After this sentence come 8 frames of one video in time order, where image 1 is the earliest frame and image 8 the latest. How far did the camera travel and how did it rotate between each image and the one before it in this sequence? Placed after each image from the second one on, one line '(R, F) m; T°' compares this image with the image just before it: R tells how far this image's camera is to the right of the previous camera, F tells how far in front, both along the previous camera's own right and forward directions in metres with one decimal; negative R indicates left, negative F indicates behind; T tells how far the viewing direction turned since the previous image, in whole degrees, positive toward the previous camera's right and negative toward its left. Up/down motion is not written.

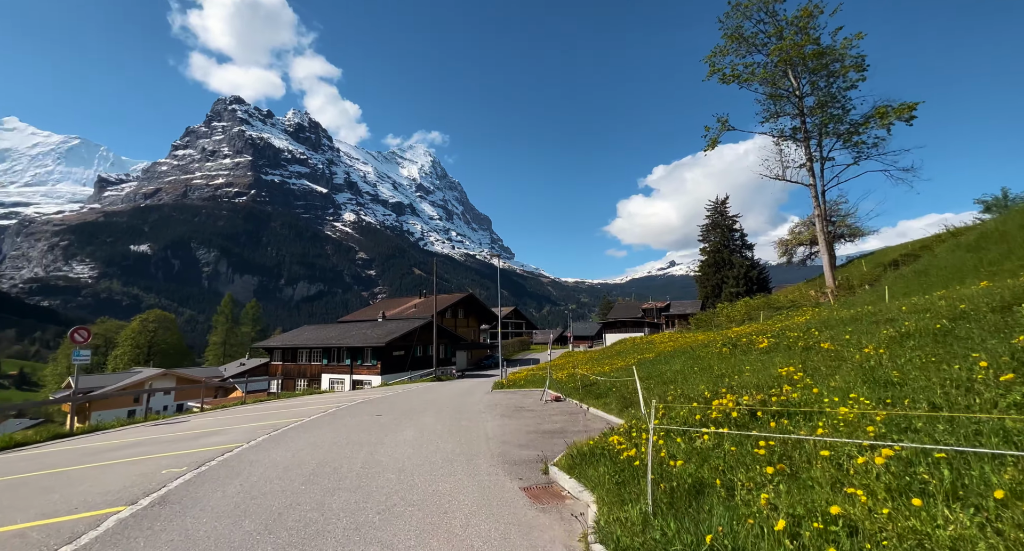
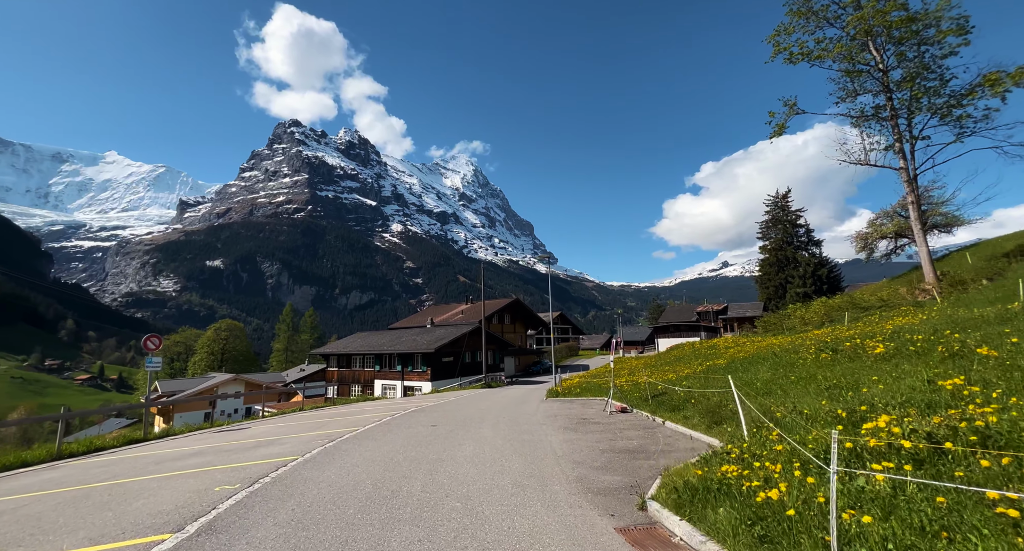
(-0.4, +0.8) m; -6°
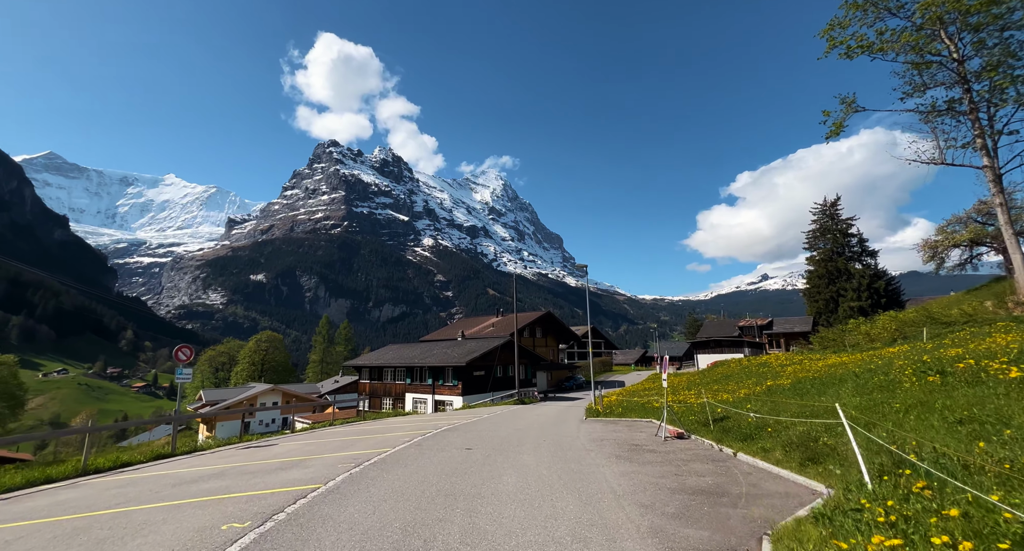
(-0.3, +1.0) m; -4°
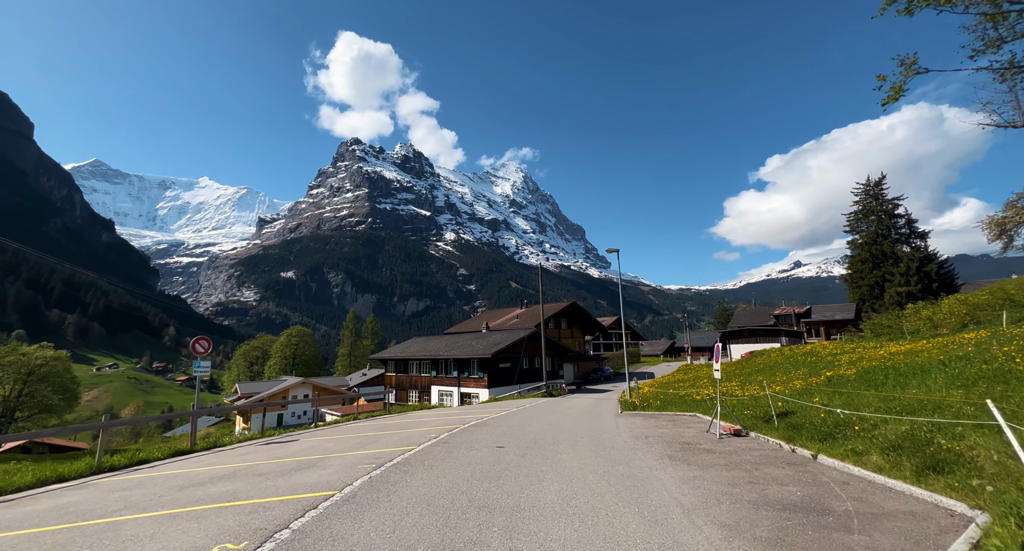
(-0.2, +1.1) m; -3°
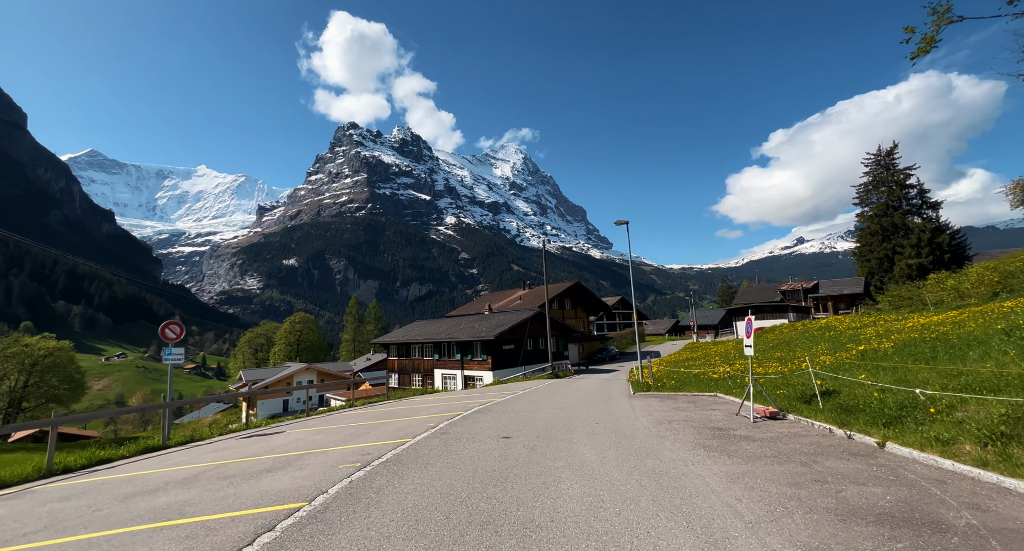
(0.0, +1.2) m; 0°
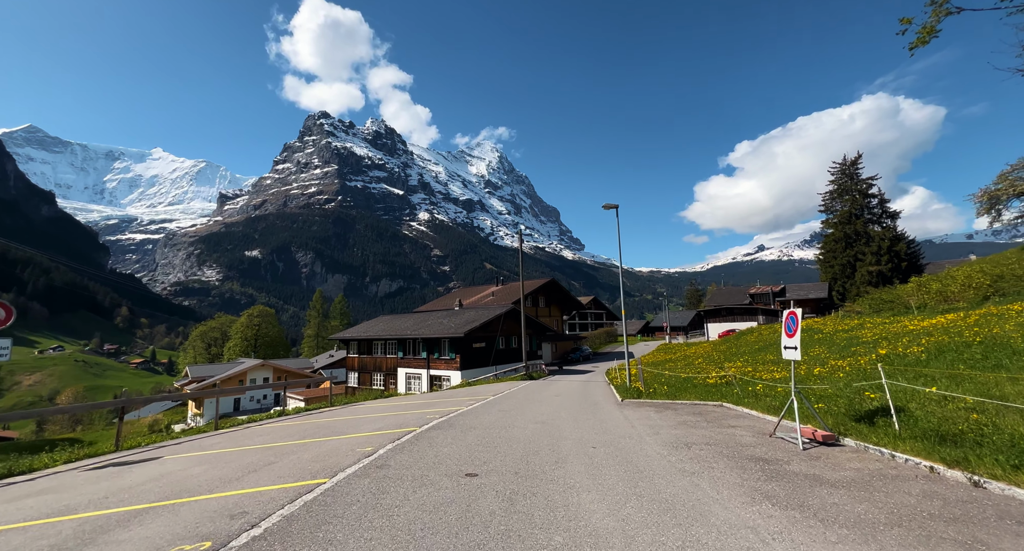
(0.0, +2.5) m; +3°
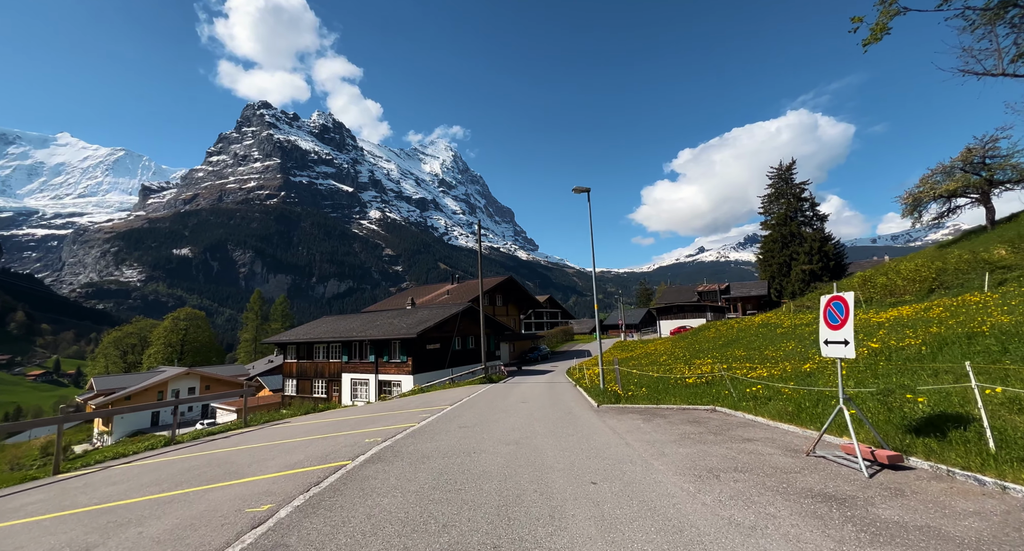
(-0.2, +2.1) m; +6°
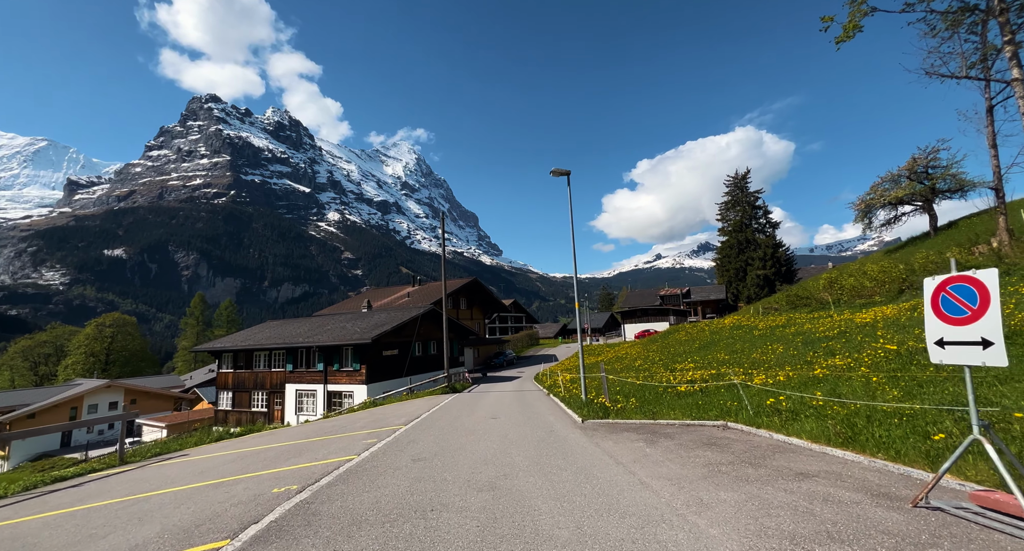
(-0.1, +2.2) m; +5°
